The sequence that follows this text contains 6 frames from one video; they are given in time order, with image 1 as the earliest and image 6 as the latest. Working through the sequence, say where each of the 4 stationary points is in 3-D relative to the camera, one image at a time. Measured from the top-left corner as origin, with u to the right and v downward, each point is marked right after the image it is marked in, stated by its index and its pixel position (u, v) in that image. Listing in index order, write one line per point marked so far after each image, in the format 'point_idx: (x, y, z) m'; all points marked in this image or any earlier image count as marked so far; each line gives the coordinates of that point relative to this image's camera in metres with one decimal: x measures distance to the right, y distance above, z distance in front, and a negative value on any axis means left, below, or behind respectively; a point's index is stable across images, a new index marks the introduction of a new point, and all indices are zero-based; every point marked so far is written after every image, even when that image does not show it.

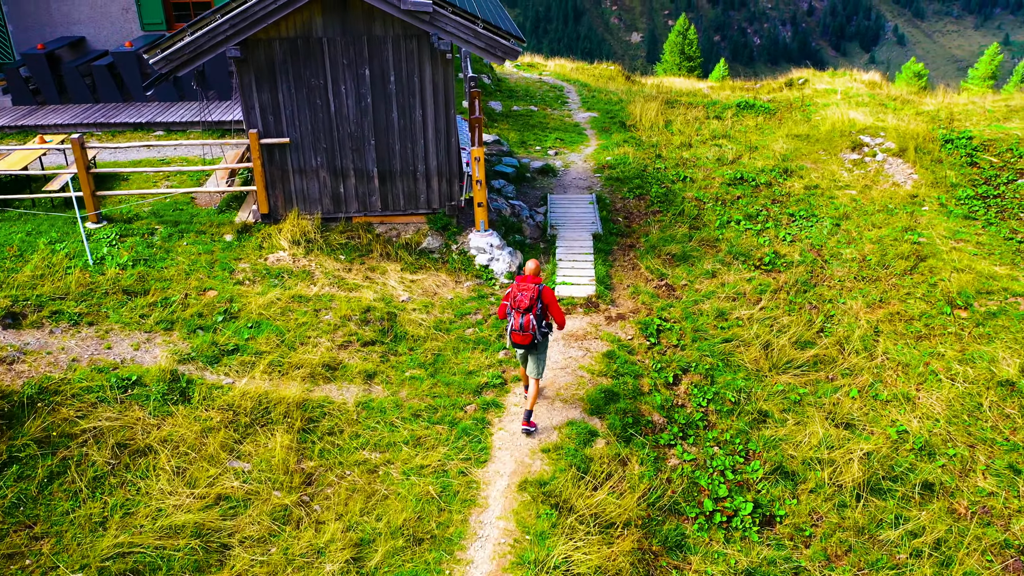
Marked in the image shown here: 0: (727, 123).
0: (+4.8, +3.7, +18.0) m
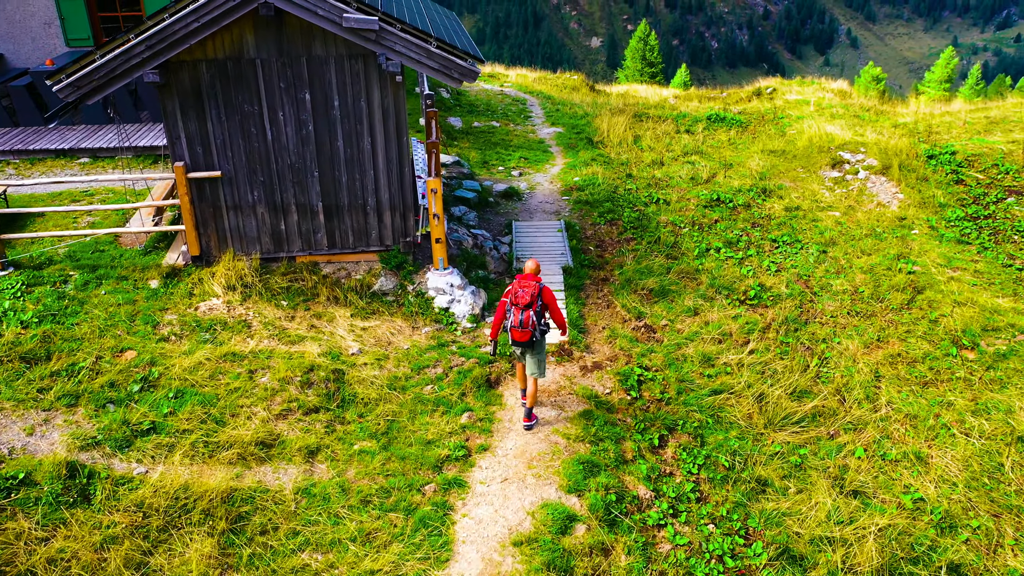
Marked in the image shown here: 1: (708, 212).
0: (+4.0, +3.2, +17.2) m
1: (+3.2, +1.2, +13.2) m
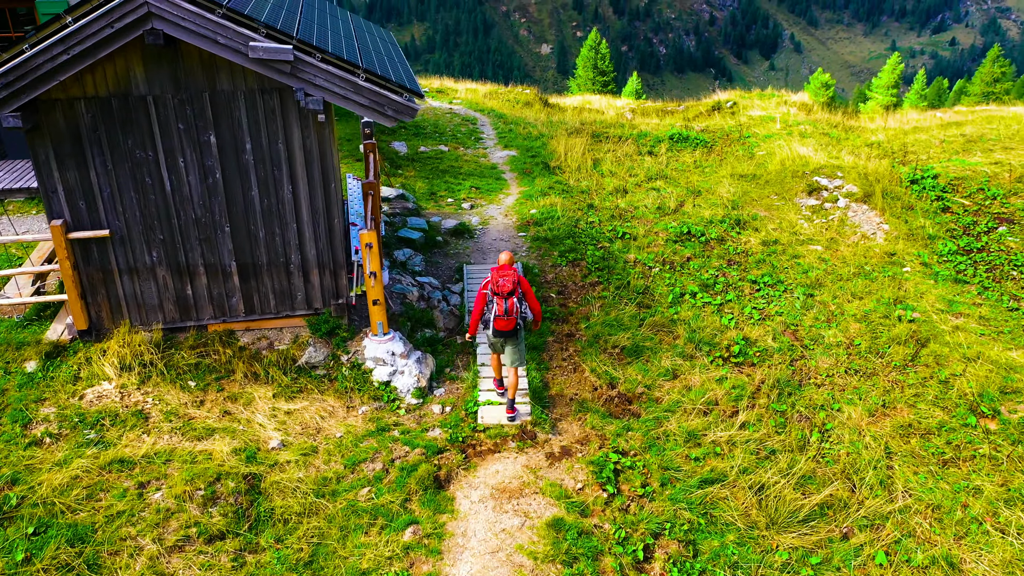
0: (+3.0, +2.5, +16.1) m
1: (+2.5, +0.6, +12.0) m
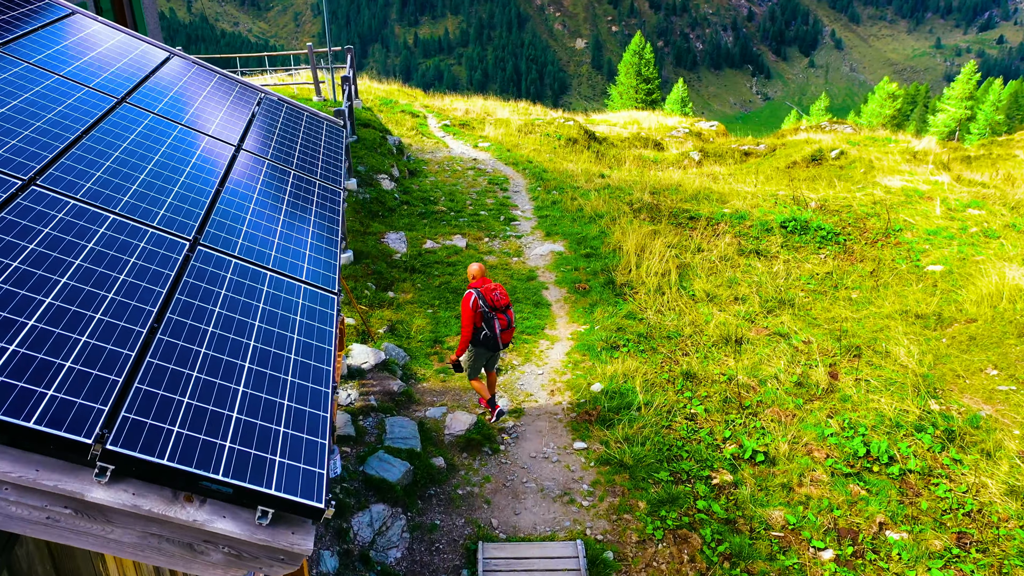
0: (+3.6, +0.2, +10.9) m
1: (+2.9, -1.8, +6.8) m
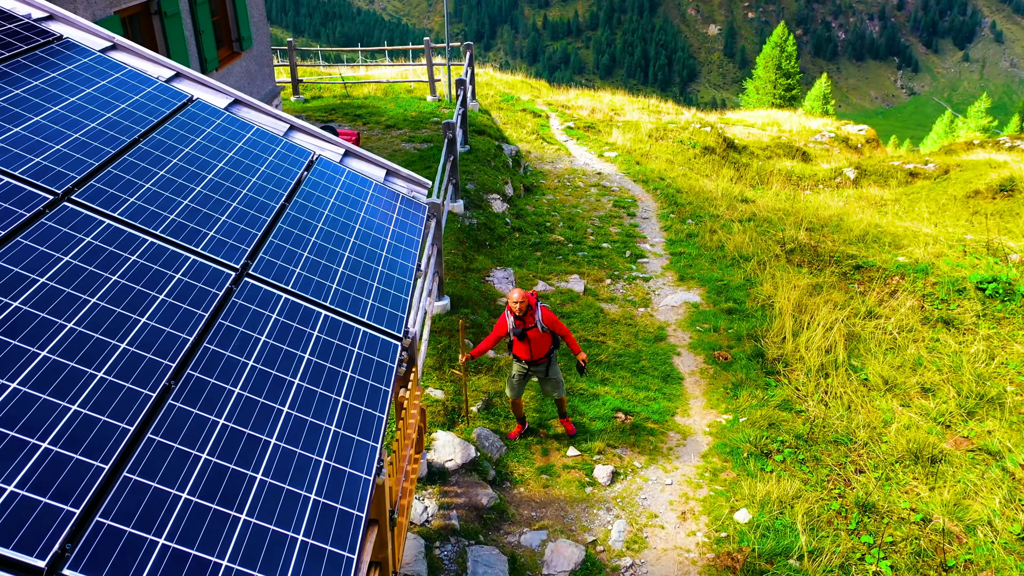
0: (+5.0, -0.7, +8.5) m
1: (+3.6, -2.7, +4.7) m
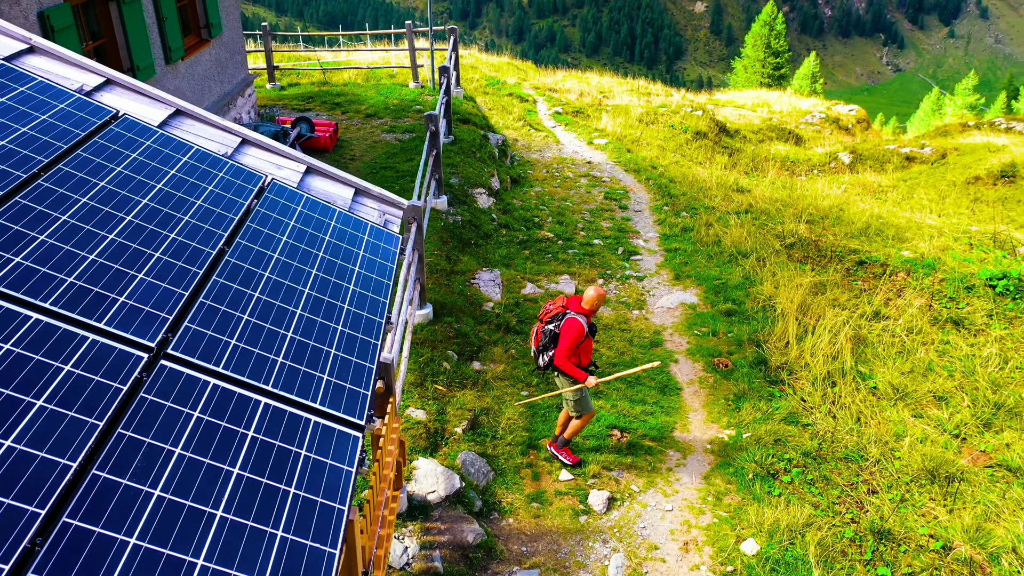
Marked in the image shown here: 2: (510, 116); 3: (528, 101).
0: (+4.9, -0.7, +8.1) m
1: (+3.6, -2.8, +4.2) m
2: (0.0, +3.7, +17.3) m
3: (+0.4, +4.5, +19.6) m
